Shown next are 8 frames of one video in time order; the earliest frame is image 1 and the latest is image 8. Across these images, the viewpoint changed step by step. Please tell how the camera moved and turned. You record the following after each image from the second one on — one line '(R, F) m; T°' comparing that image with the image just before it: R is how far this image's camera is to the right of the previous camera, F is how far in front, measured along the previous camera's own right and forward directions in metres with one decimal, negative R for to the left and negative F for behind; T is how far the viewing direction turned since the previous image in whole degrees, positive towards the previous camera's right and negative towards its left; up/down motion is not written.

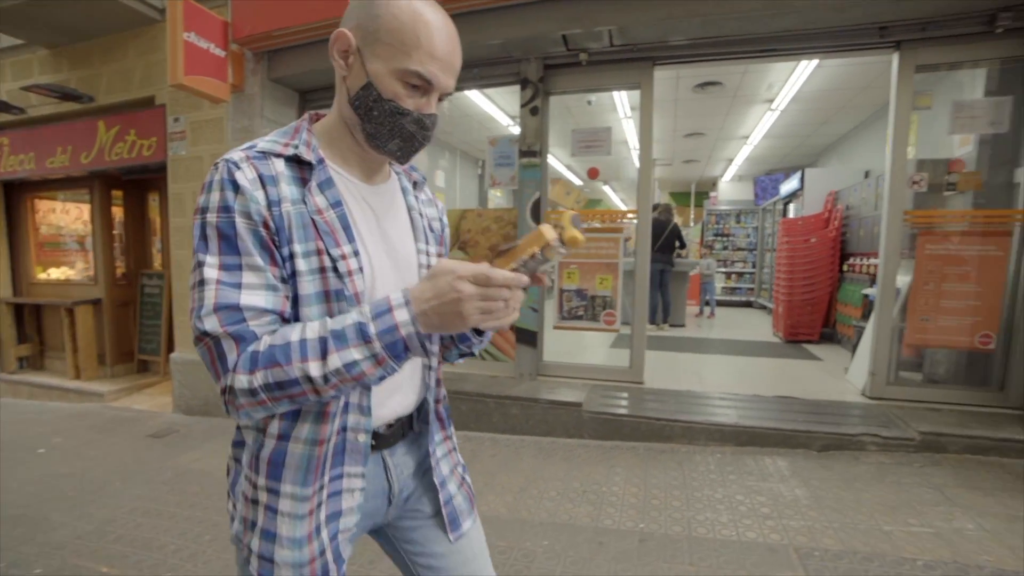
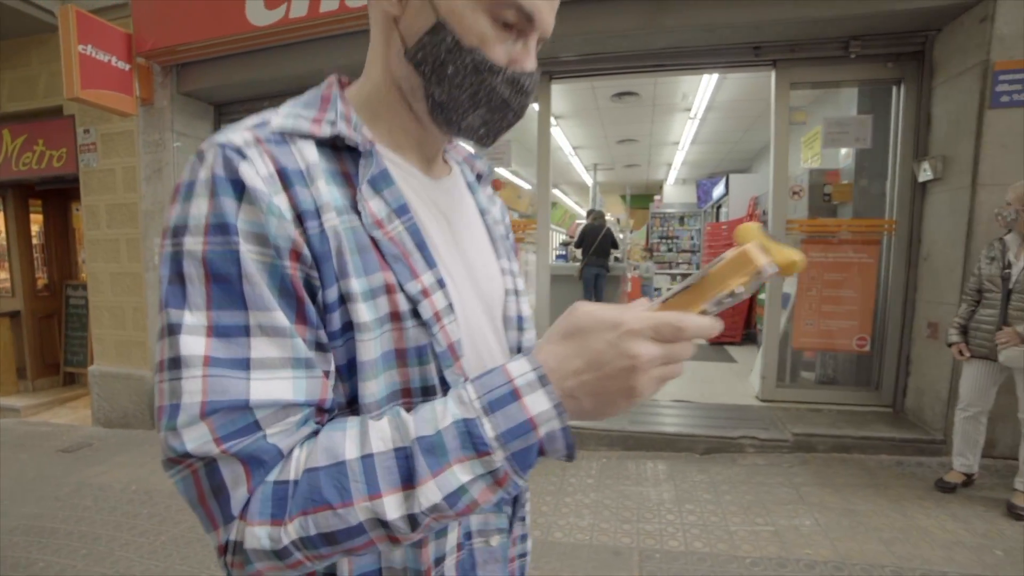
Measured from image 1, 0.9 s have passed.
(+0.6, -0.1) m; +2°
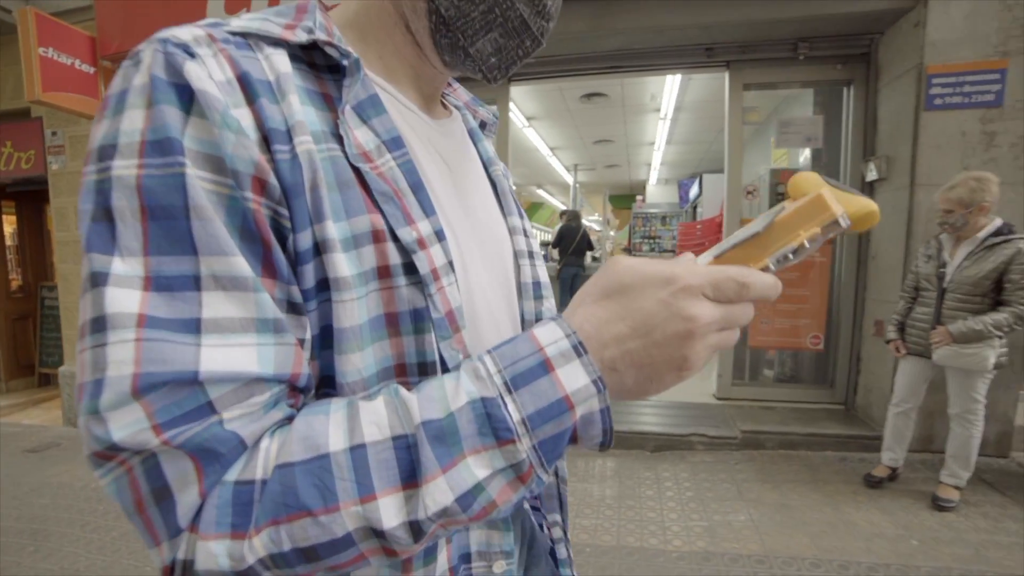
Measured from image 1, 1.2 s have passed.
(+0.3, 0.0) m; 0°
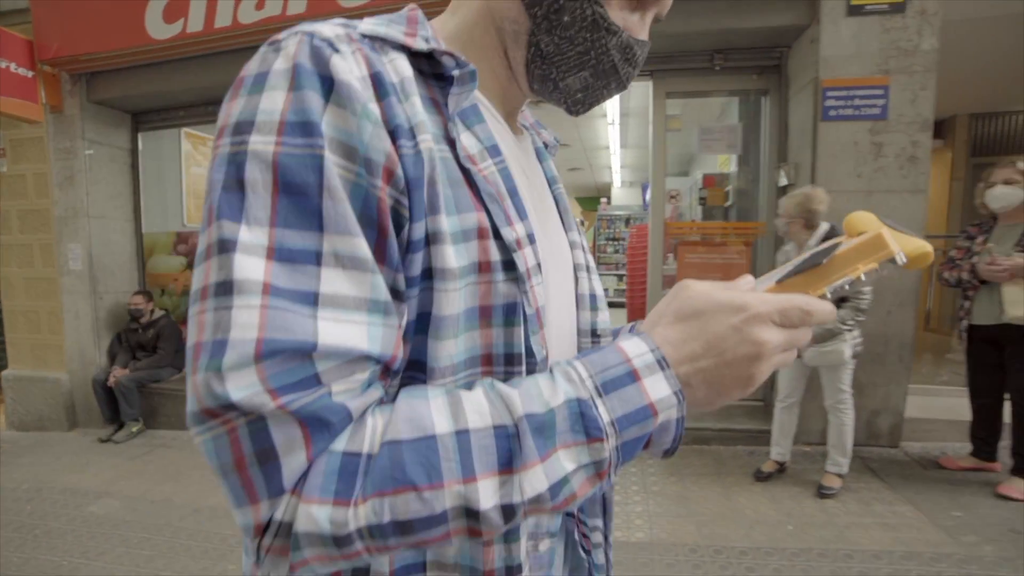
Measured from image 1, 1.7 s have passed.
(+0.5, -0.1) m; +1°
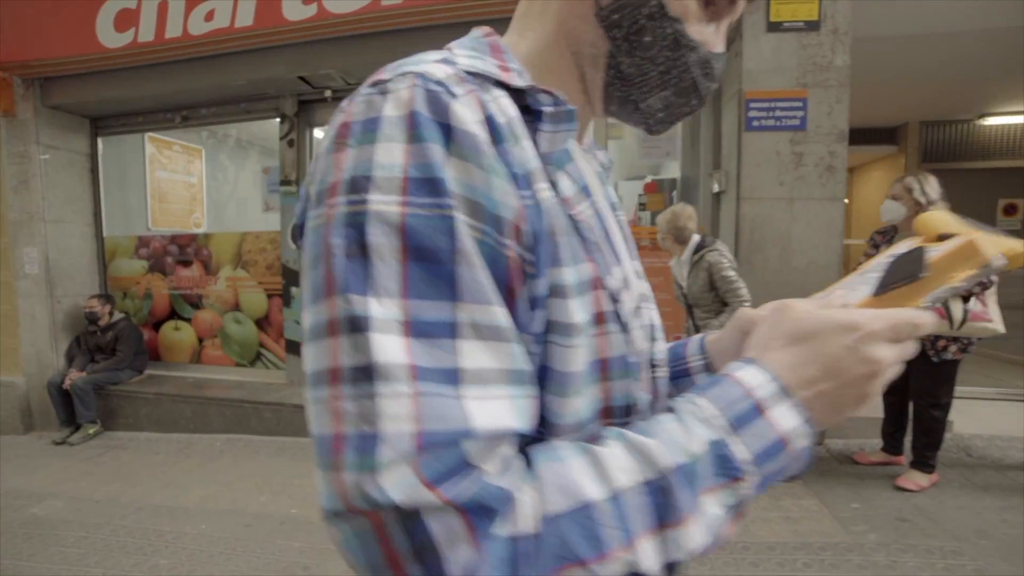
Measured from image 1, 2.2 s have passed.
(+0.4, -0.1) m; +1°
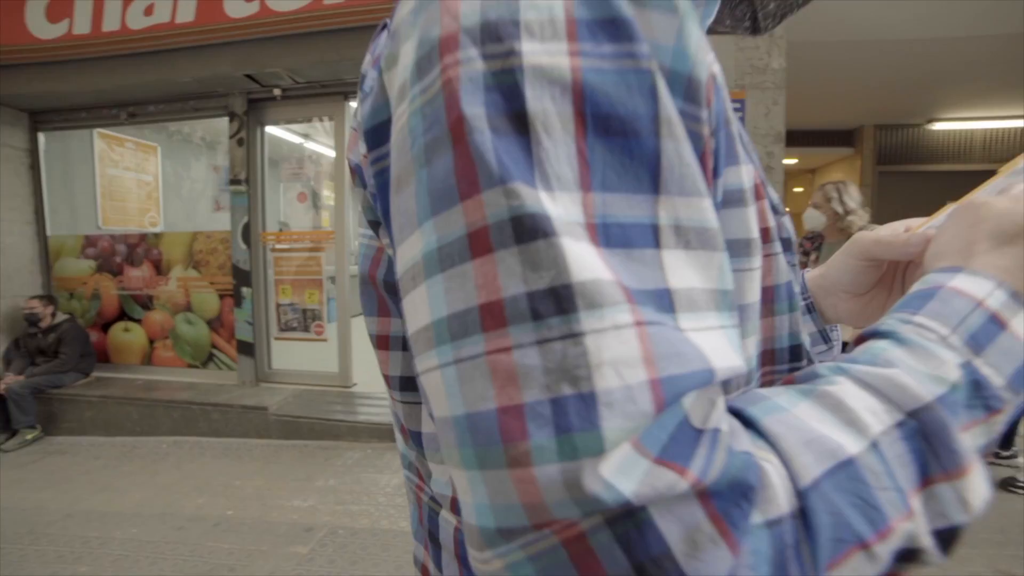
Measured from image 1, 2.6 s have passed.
(+0.3, 0.0) m; +2°
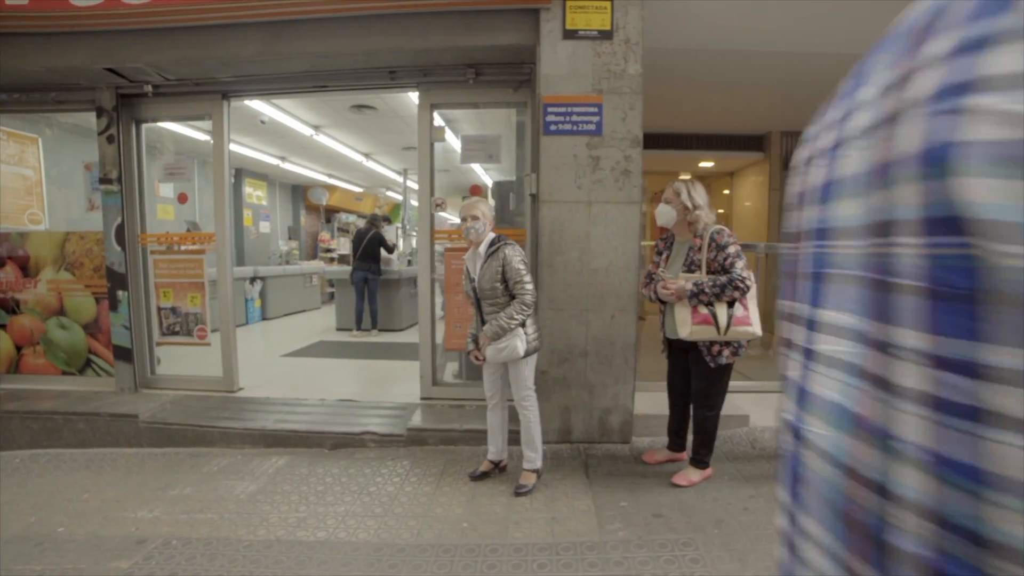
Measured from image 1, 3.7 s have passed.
(+0.7, -0.1) m; +5°
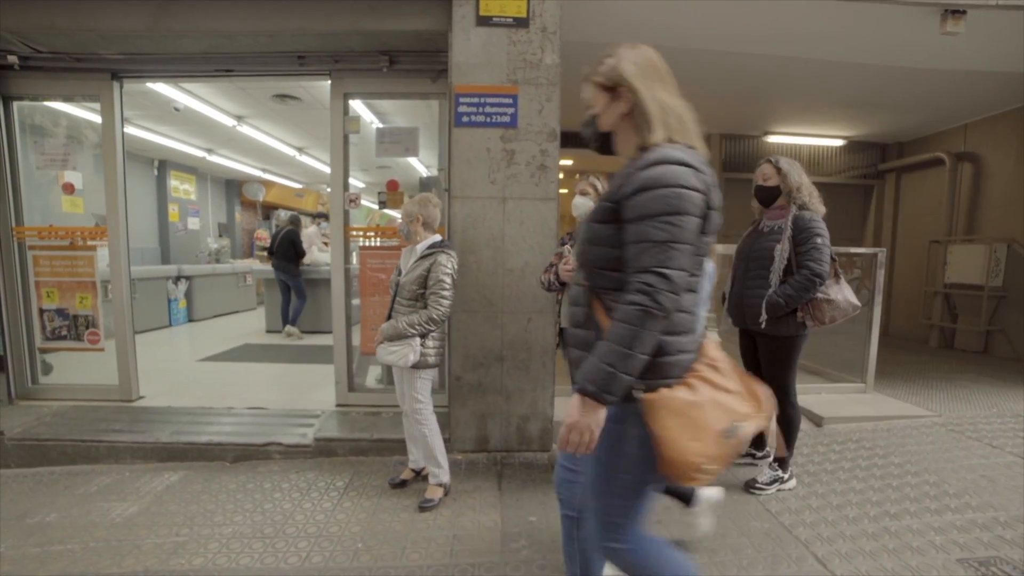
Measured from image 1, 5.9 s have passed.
(+0.3, +0.2) m; +5°
